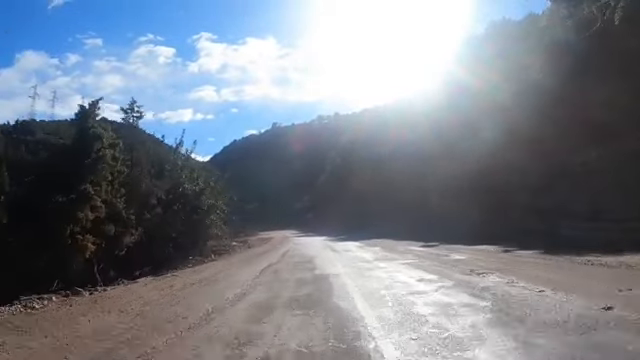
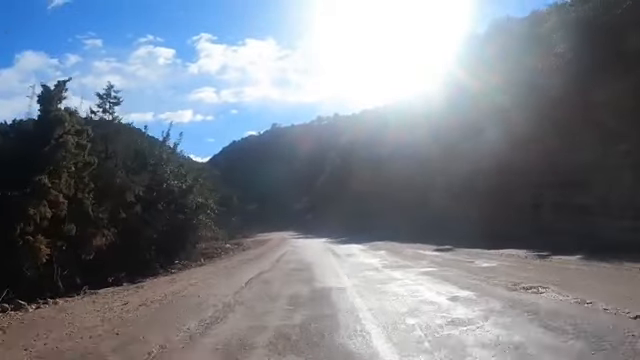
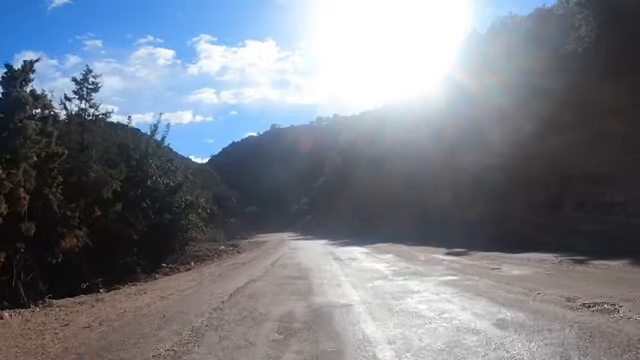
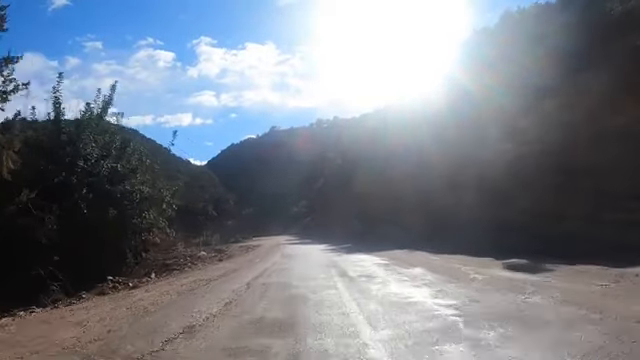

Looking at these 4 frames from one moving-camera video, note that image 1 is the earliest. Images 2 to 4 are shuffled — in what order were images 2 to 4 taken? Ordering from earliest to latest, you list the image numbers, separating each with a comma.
2, 3, 4
